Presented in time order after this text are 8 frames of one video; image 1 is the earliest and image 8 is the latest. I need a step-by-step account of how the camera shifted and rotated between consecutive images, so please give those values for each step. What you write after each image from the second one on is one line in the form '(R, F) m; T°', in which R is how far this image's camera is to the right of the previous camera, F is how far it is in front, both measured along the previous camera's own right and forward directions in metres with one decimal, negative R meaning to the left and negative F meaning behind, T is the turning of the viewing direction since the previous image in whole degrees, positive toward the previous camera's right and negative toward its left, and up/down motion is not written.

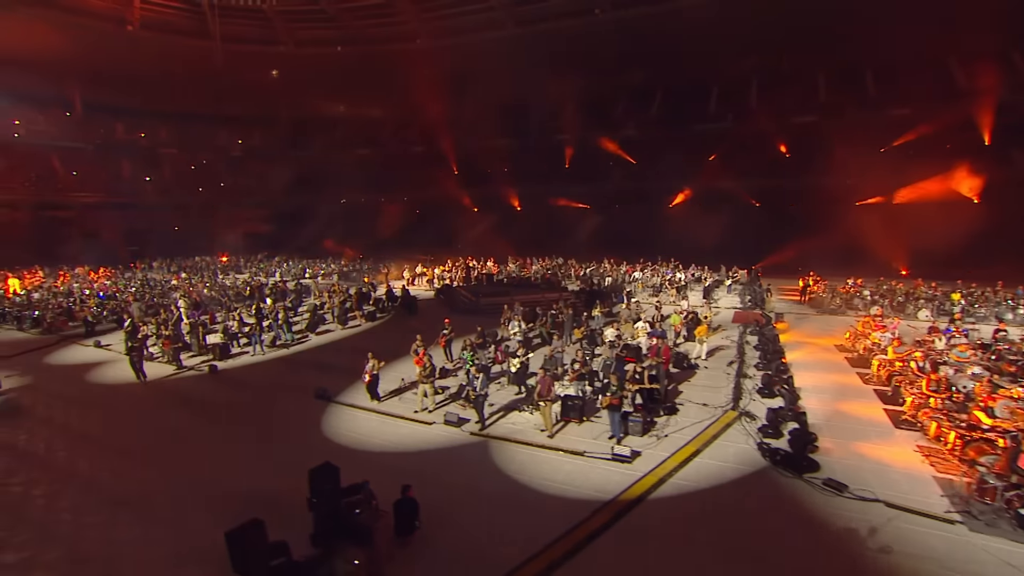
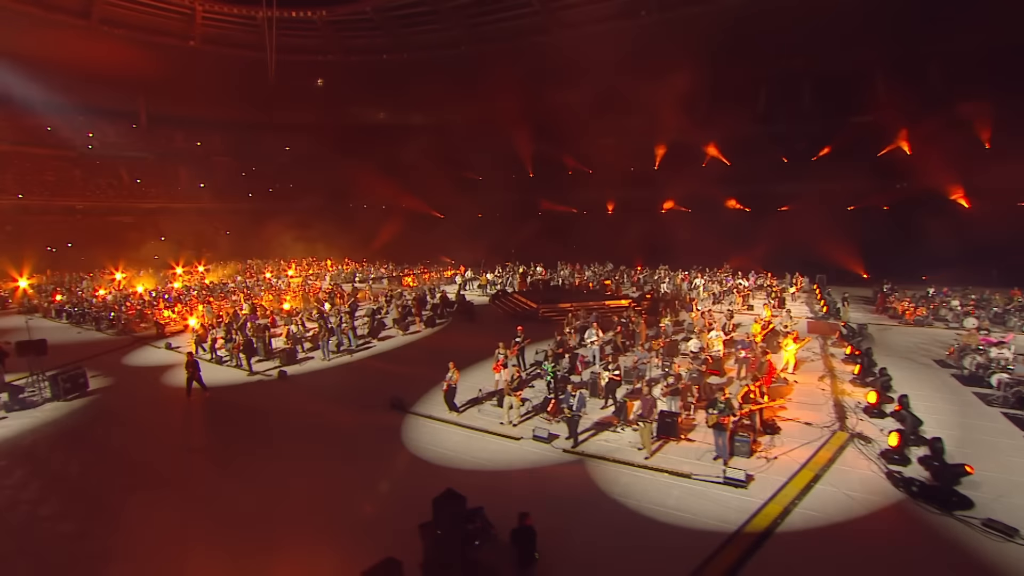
(-0.7, +0.2) m; -4°
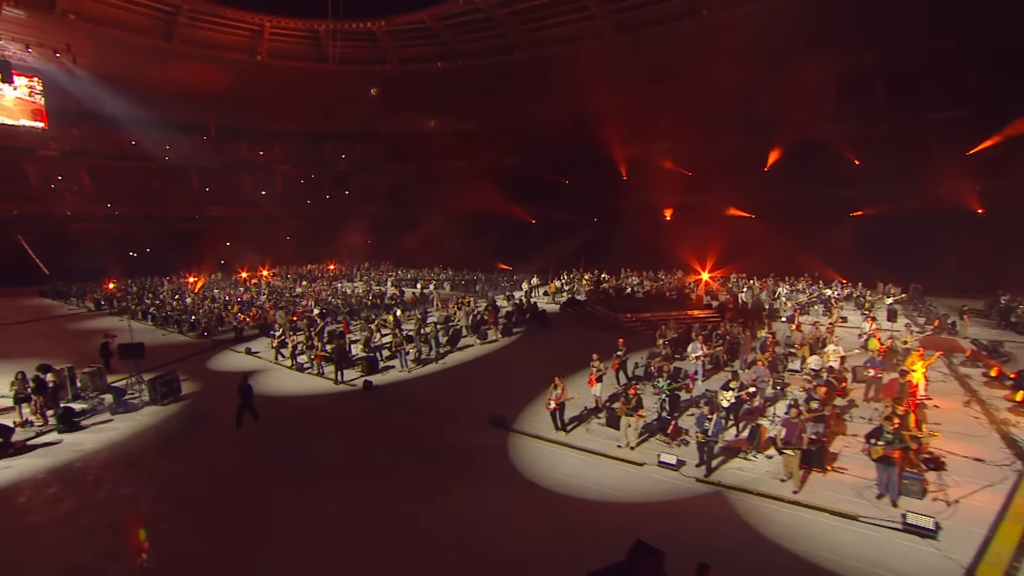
(-0.9, +0.4) m; -5°
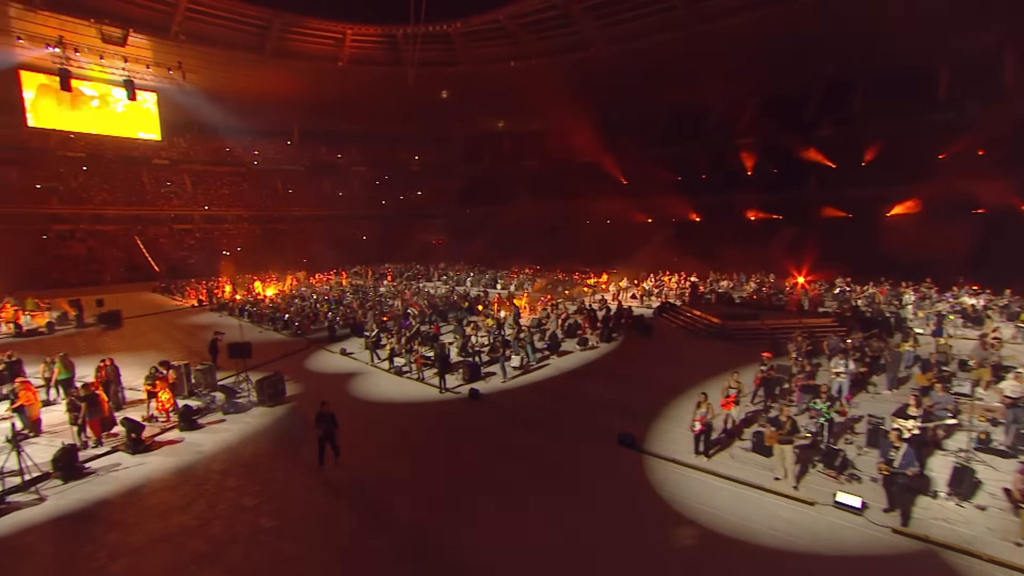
(-1.0, +0.7) m; -7°
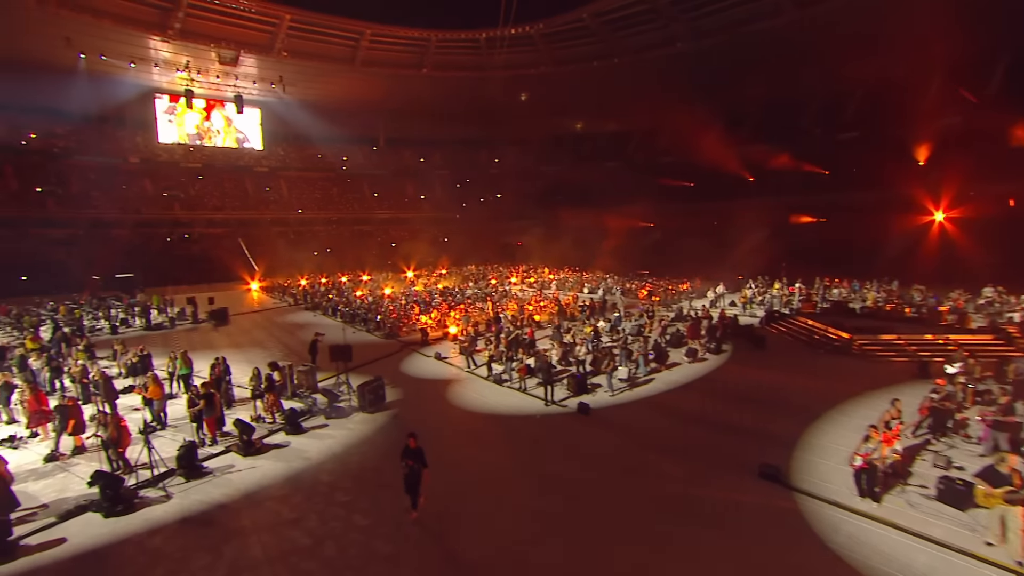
(-0.8, +0.8) m; -8°
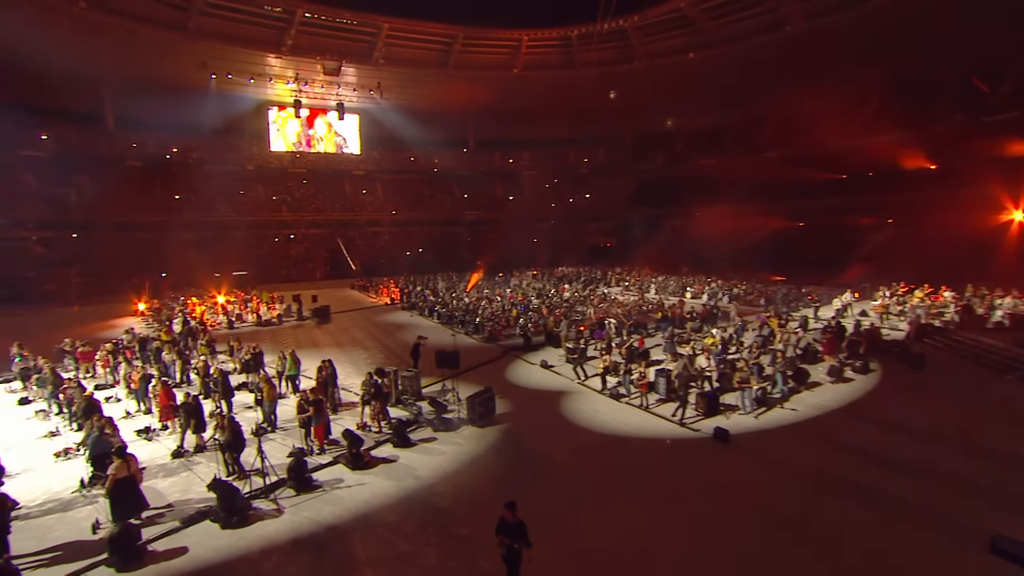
(-0.9, +1.2) m; -9°
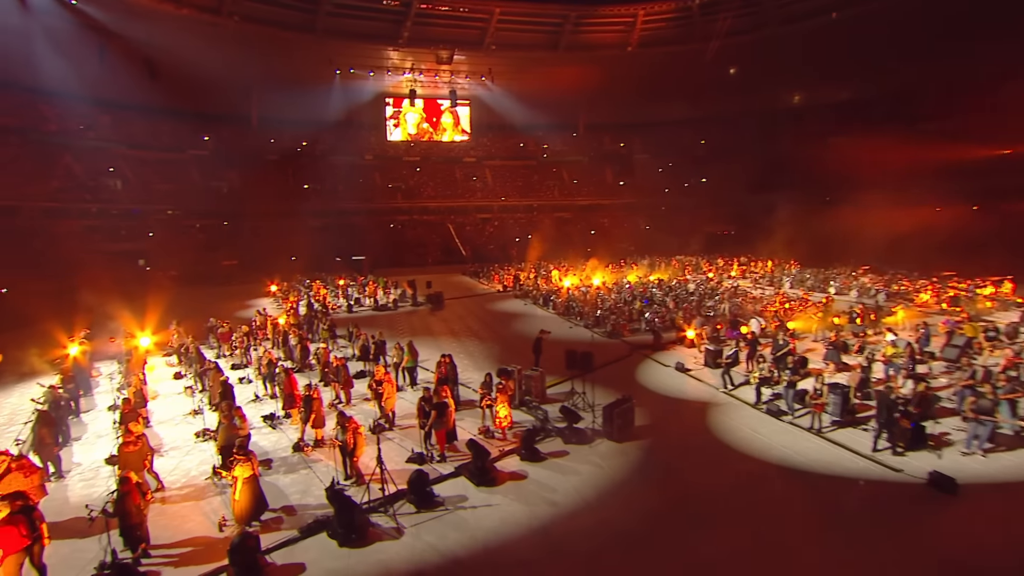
(-0.8, +1.5) m; -11°
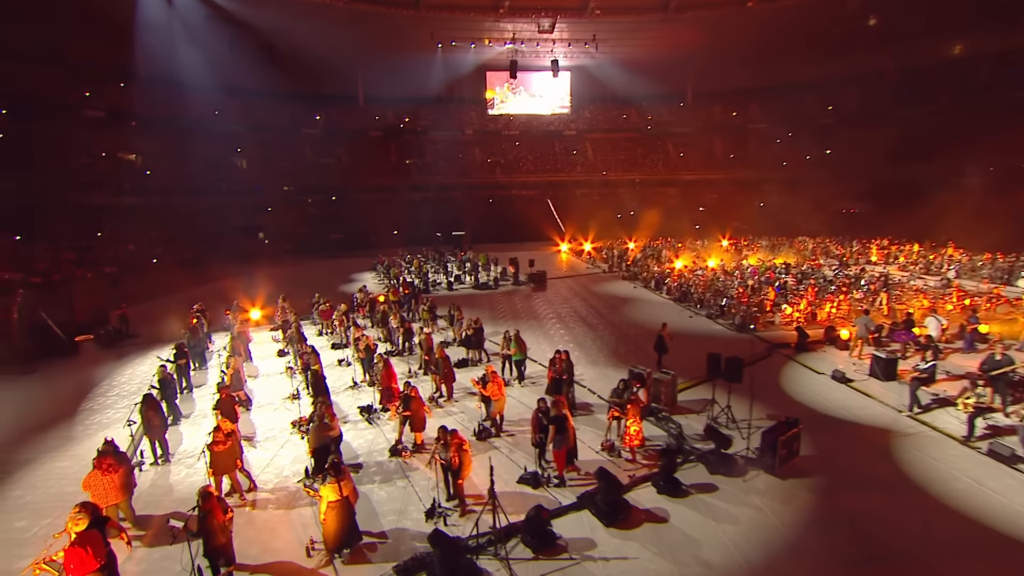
(-0.7, +1.7) m; -10°
